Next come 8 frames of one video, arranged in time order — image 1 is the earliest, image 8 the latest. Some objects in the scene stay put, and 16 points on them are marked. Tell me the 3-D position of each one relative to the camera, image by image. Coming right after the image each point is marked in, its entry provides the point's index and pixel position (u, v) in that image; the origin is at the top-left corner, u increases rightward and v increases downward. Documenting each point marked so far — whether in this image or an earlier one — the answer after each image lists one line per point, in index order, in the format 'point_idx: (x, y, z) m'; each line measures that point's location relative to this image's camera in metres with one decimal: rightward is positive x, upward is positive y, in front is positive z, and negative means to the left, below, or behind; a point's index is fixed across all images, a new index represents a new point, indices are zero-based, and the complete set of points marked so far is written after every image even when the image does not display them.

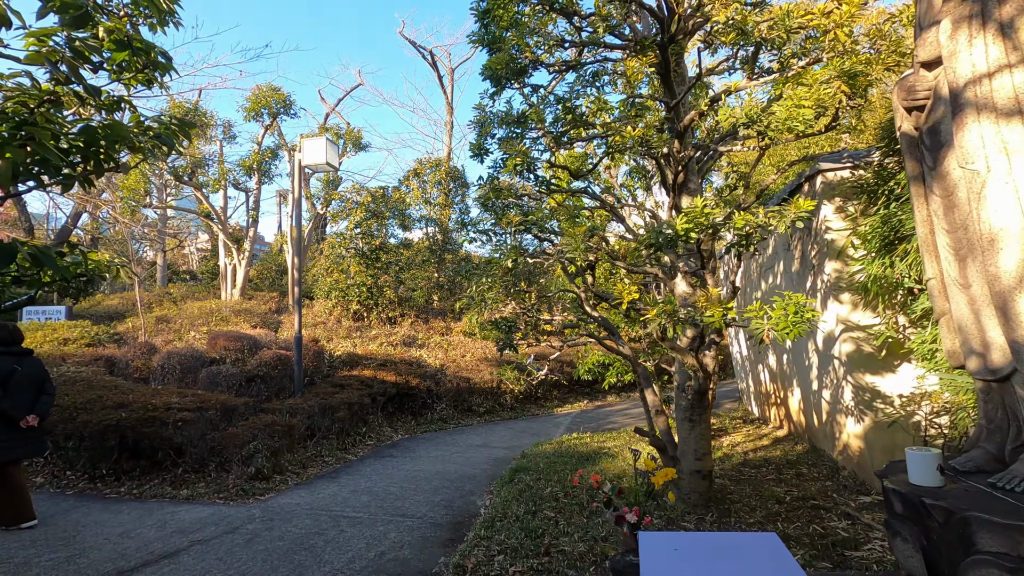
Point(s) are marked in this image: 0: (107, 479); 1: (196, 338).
0: (-4.1, -2.0, +5.5) m
1: (-5.2, -0.8, +8.8) m
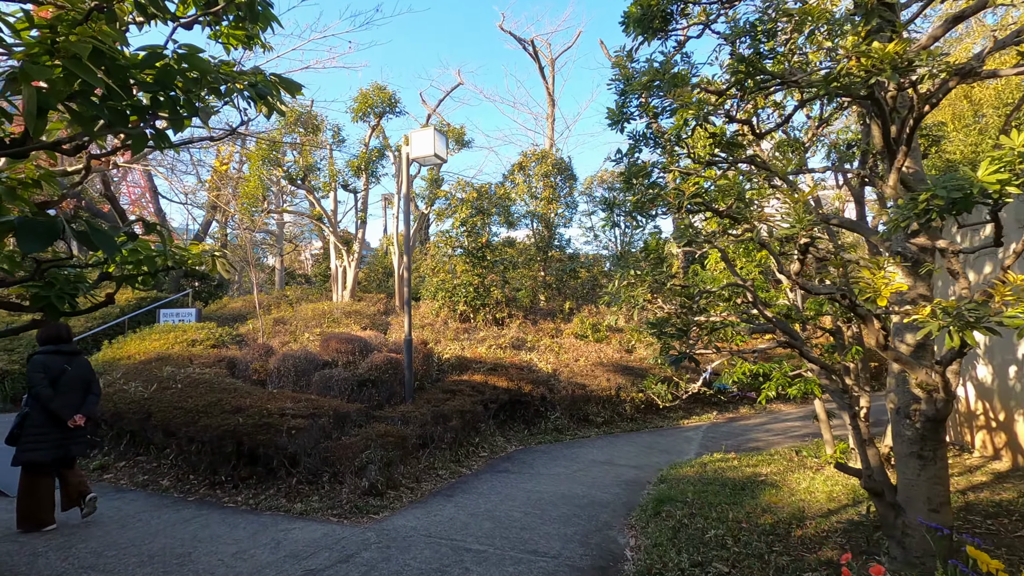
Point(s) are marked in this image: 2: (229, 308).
0: (-2.8, -2.0, +5.3) m
1: (-3.3, -0.9, +8.8) m
2: (-6.3, -0.4, +11.8) m
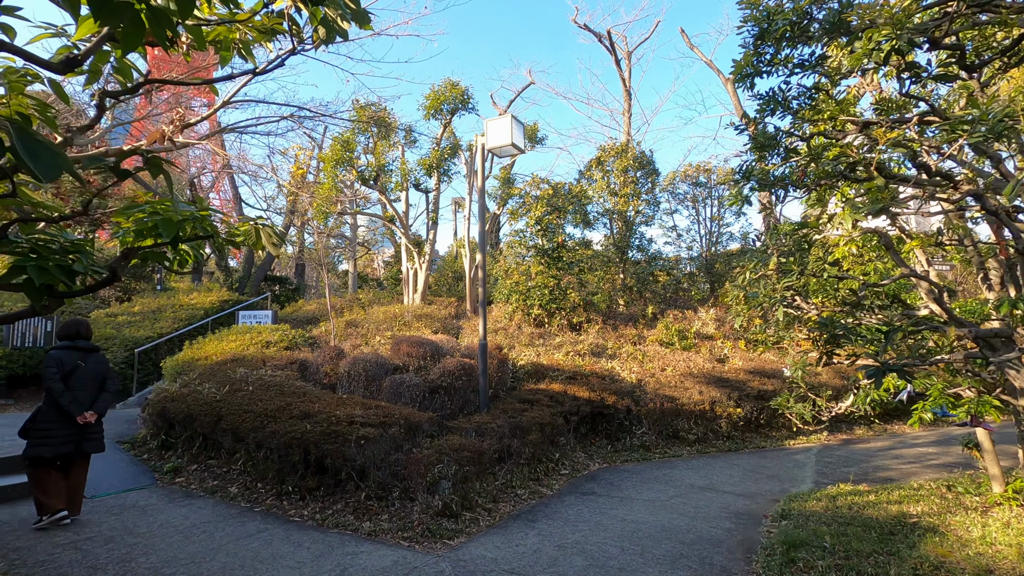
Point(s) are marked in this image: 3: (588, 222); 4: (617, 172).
0: (-2.0, -1.9, +5.0) m
1: (-2.1, -0.9, +8.5) m
2: (-4.6, -0.5, +11.8) m
3: (+1.5, +1.3, +10.8) m
4: (+2.2, +2.4, +11.0) m
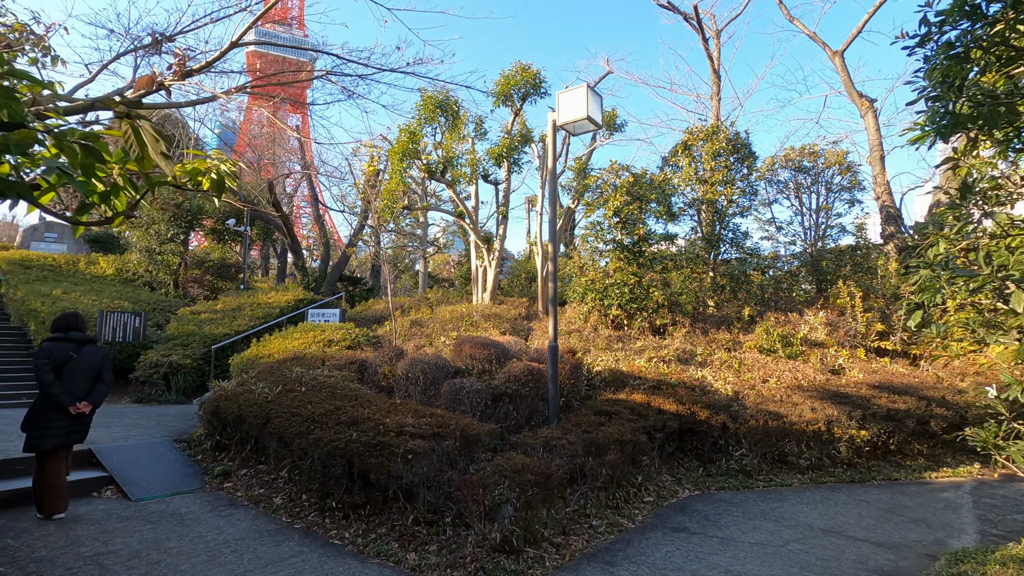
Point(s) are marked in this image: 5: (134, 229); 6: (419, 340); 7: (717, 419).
0: (-1.5, -1.9, +4.4) m
1: (-1.0, -0.8, +7.9) m
2: (-3.0, -0.5, +11.6) m
3: (+2.9, +1.4, +9.7) m
4: (+3.6, +2.4, +9.8) m
5: (-11.3, +1.8, +16.1) m
6: (-1.5, -0.8, +8.4) m
7: (+2.4, -1.5, +6.2) m
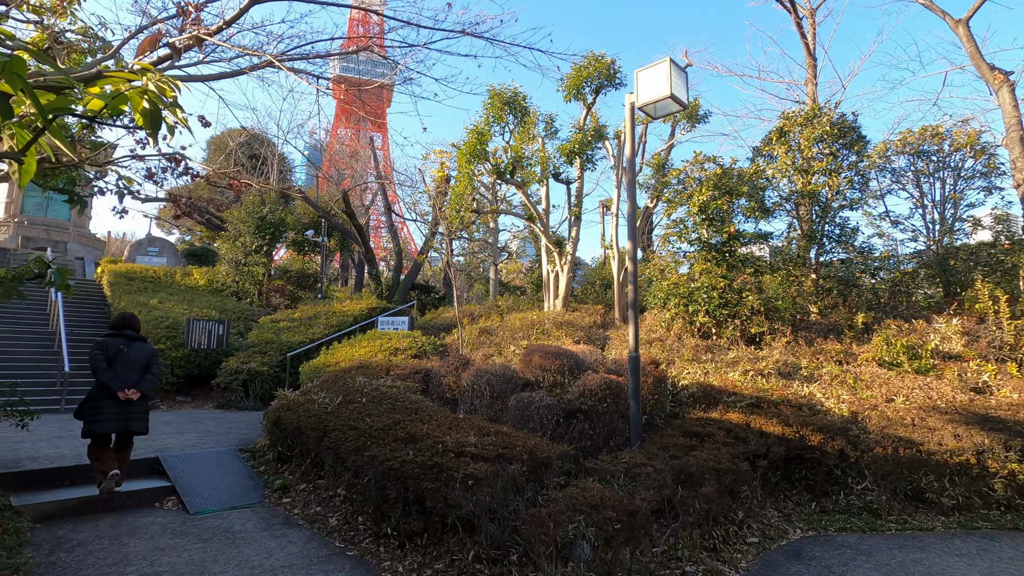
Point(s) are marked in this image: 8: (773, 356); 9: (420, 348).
0: (-0.9, -1.9, +4.0) m
1: (0.0, -0.9, +7.4) m
2: (-1.5, -0.6, +11.3) m
3: (+4.1, +1.3, +8.7) m
4: (+4.8, +2.3, +8.7) m
5: (-9.1, +1.5, +16.9) m
6: (-0.4, -0.9, +7.9) m
7: (+3.1, -1.5, +5.2) m
8: (+3.5, -0.9, +7.2) m
9: (-1.4, -0.9, +8.0) m
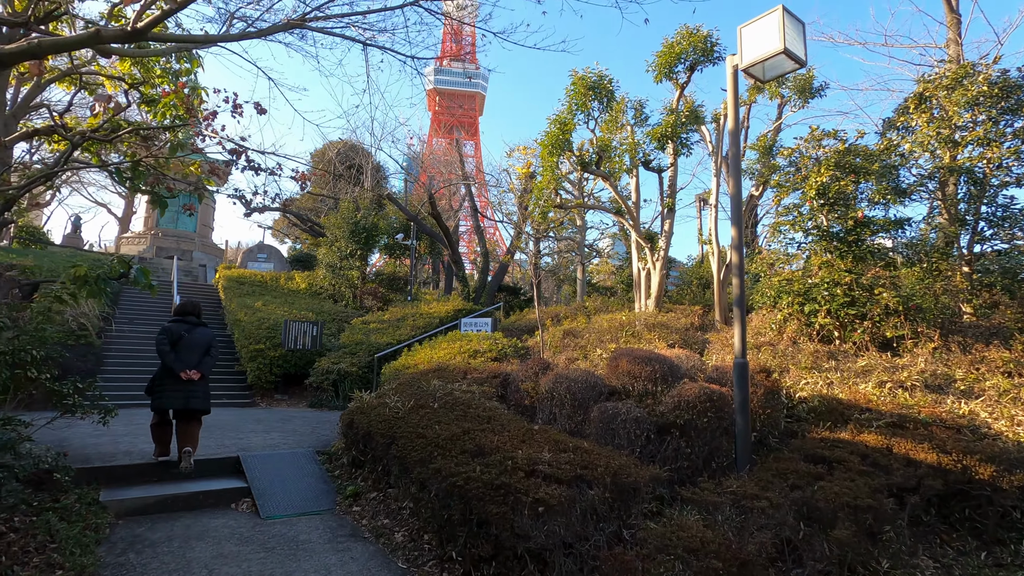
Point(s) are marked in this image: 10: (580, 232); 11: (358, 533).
0: (-0.4, -1.9, +3.5) m
1: (+1.1, -0.9, +6.8) m
2: (+0.3, -0.6, +10.9) m
3: (+5.4, +1.4, +7.4) m
4: (+6.0, +2.4, +7.3) m
5: (-6.3, +1.4, +17.7) m
6: (+0.8, -0.9, +7.3) m
7: (+3.8, -1.5, +4.1) m
8: (+4.5, -0.9, +5.9) m
9: (-0.2, -0.9, +7.6) m
10: (+1.9, +1.6, +14.9) m
11: (-1.2, -2.0, +4.3) m
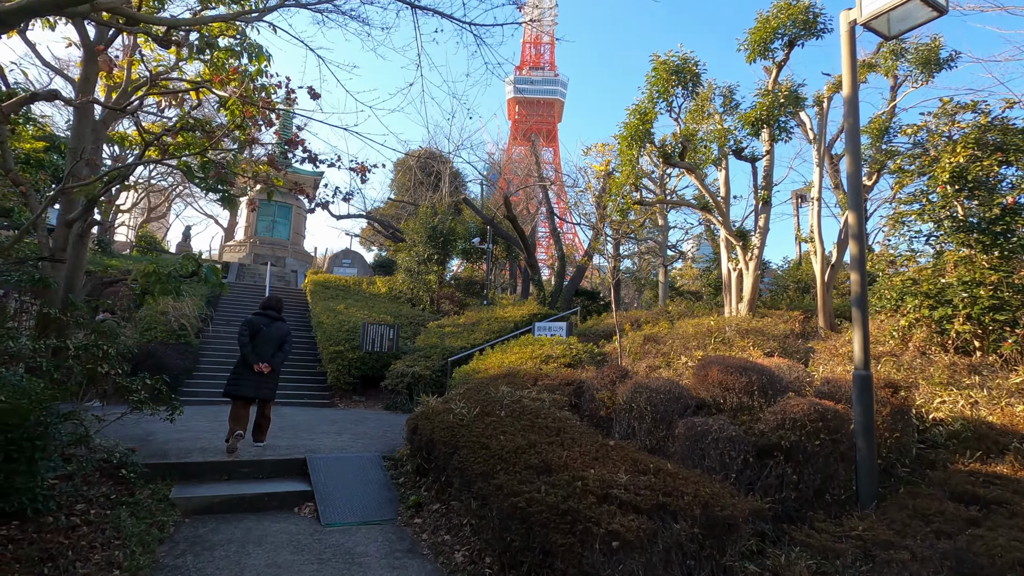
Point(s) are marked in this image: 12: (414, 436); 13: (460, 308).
0: (0.0, -1.8, +3.1) m
1: (+2.0, -0.9, +6.1) m
2: (+1.7, -0.7, +10.3) m
3: (+6.3, +1.3, +6.1) m
4: (+6.9, +2.4, +5.9) m
5: (-3.7, +1.2, +18.0) m
6: (+1.8, -0.9, +6.7) m
7: (+4.2, -1.4, +3.0) m
8: (+5.2, -0.9, +4.8) m
9: (+0.8, -0.9, +7.1) m
10: (+3.9, +1.4, +14.1) m
11: (-0.7, -2.0, +4.0) m
12: (-1.0, -1.5, +5.3) m
13: (-1.7, -0.7, +17.3) m
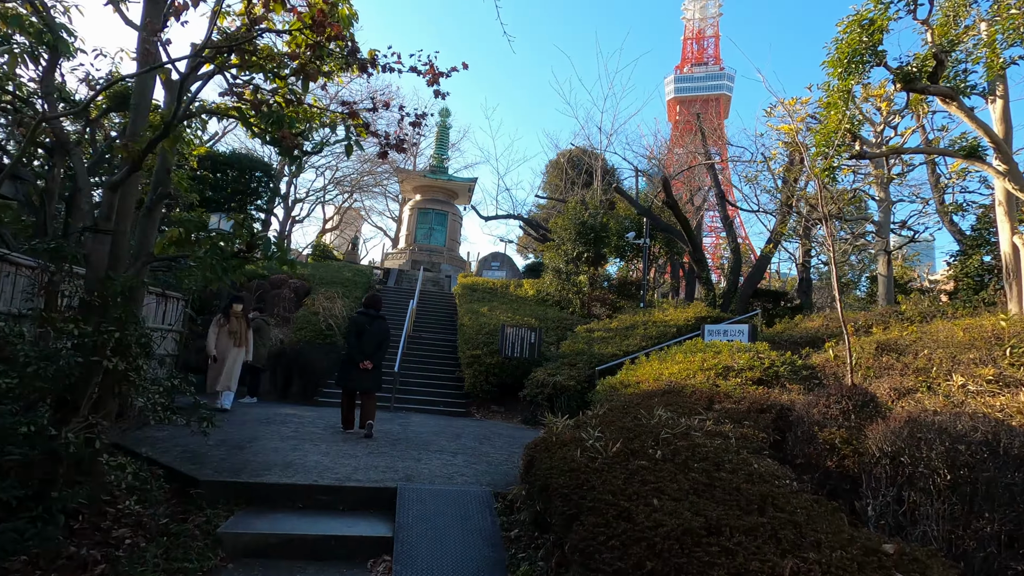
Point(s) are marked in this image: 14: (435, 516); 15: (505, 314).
0: (+0.5, -1.6, +1.4) m
1: (+3.2, -0.7, +3.7) m
2: (+4.2, -0.6, +7.8) m
3: (+7.3, +1.6, +2.5) m
4: (+7.8, +2.6, +2.1) m
5: (+1.2, +1.2, +16.8) m
6: (+3.2, -0.7, +4.3) m
7: (+4.4, -1.2, +0.1) m
8: (+5.9, -0.6, +1.5) m
9: (+2.4, -0.7, +5.0) m
10: (+7.4, +1.5, +10.8) m
11: (0.0, -1.8, +2.5) m
12: (+0.1, -1.3, +3.8) m
13: (+2.9, -0.7, +15.5) m
14: (-0.6, -1.7, +4.0) m
15: (-0.2, -0.7, +13.6) m
